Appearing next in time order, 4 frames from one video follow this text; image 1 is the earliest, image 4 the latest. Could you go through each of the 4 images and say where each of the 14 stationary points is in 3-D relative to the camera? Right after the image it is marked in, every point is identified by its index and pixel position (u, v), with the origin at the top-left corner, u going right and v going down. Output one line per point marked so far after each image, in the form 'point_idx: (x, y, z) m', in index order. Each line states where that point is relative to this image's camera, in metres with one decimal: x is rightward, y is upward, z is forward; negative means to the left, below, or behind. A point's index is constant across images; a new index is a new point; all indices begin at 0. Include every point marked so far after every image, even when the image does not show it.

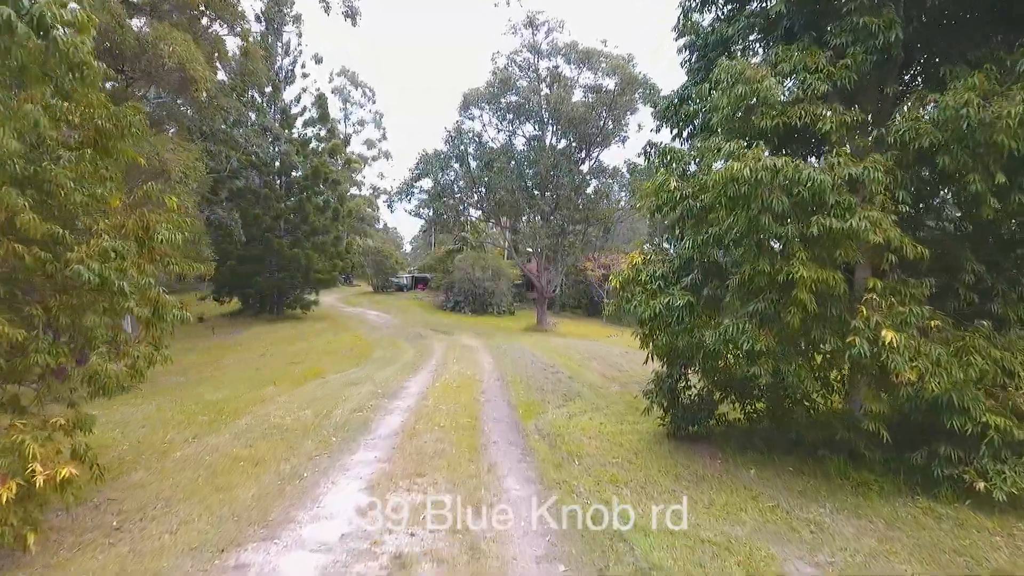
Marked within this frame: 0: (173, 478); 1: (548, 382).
0: (-2.8, -1.6, +4.1) m
1: (+0.6, -1.6, +8.7) m
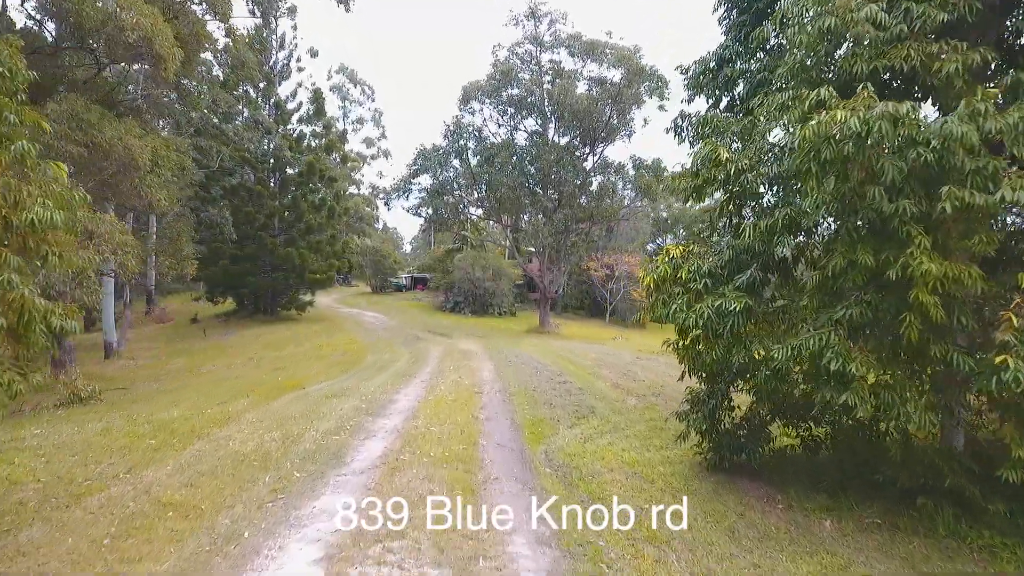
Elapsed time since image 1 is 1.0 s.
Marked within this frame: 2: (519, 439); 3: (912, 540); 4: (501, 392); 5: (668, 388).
0: (-2.8, -1.6, +3.1) m
1: (+0.7, -1.6, +7.7) m
2: (+0.1, -1.7, +5.7) m
3: (+2.6, -1.6, +3.2) m
4: (-0.2, -1.6, +7.9) m
5: (+2.5, -1.7, +8.3) m
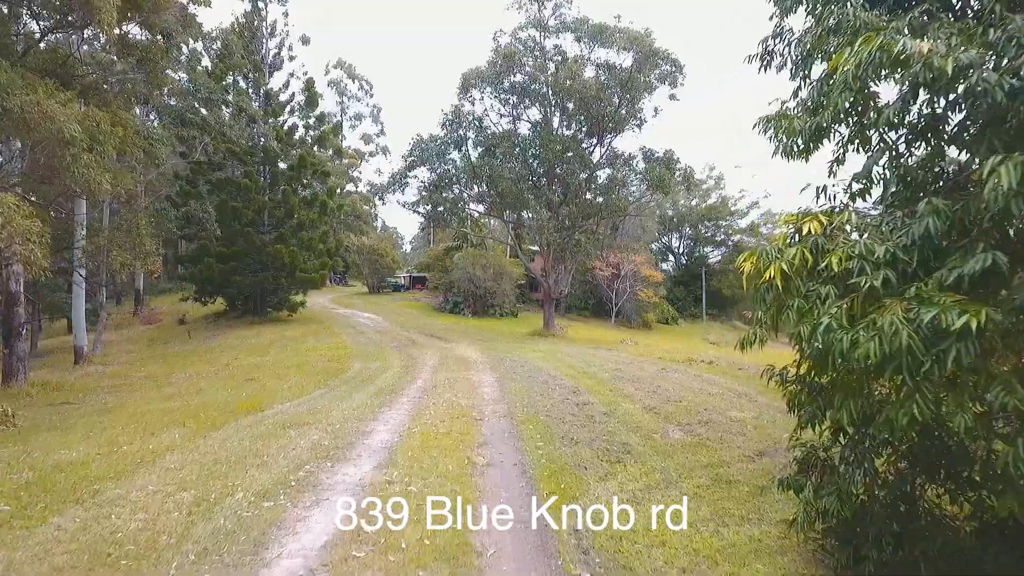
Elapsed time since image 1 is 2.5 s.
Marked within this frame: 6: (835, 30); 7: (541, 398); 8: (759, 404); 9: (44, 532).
0: (-2.7, -1.6, +1.5) m
1: (+0.8, -1.6, +6.1) m
2: (+0.2, -1.7, +4.0) m
3: (+2.7, -1.6, +1.6) m
4: (-0.1, -1.6, +6.2) m
5: (+2.6, -1.7, +6.7) m
6: (+1.9, +1.6, +3.0) m
7: (+0.5, -1.6, +7.5) m
8: (+3.4, -1.6, +7.0) m
9: (-3.1, -1.6, +3.4) m
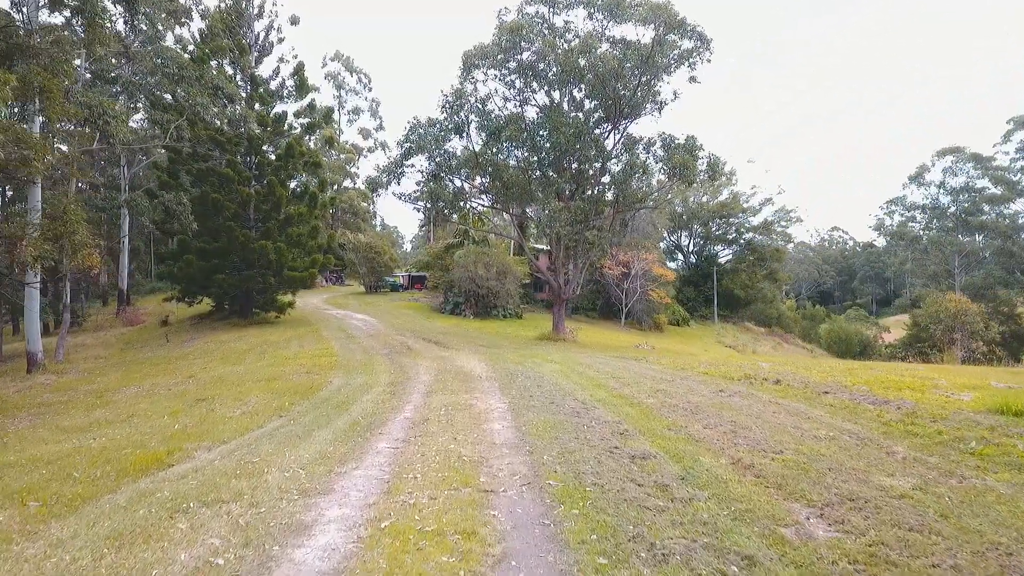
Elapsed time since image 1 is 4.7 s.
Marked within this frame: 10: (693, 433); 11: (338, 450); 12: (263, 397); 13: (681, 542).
0: (-2.4, -1.5, -0.8) m
1: (+1.0, -1.6, +3.8) m
2: (+0.4, -1.7, +1.7) m
3: (+2.9, -1.6, -0.7) m
4: (+0.2, -1.6, +4.0) m
5: (+2.9, -1.6, +4.4) m
6: (+2.2, +1.6, +0.7) m
7: (+0.7, -1.6, +5.2) m
8: (+3.7, -1.6, +4.7) m
9: (-2.9, -1.6, +1.1) m
10: (+2.1, -1.7, +5.7) m
11: (-1.8, -1.7, +5.2) m
12: (-4.8, -2.1, +9.6) m
13: (+1.1, -1.6, +3.2) m
